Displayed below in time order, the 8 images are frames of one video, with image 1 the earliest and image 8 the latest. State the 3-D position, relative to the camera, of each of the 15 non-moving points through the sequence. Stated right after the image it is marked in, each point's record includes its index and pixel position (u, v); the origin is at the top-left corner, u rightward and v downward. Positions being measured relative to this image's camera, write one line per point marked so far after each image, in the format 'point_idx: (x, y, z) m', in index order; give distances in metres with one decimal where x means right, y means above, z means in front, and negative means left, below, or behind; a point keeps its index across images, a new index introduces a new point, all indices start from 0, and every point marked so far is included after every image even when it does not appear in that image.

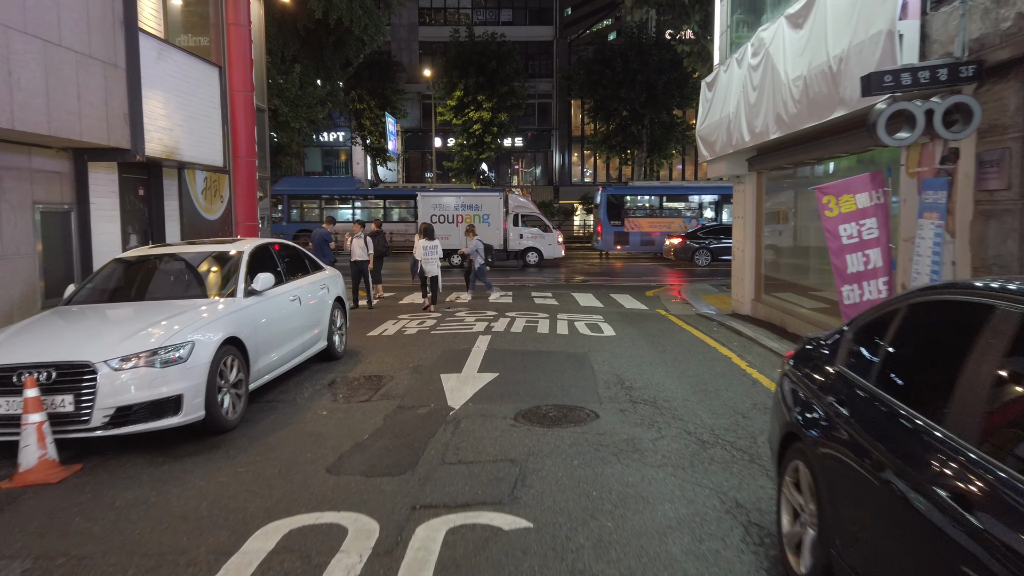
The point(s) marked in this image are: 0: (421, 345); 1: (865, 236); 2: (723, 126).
0: (-1.2, -0.7, +9.7) m
1: (+3.4, +0.5, +7.0) m
2: (+3.5, +2.7, +12.3) m
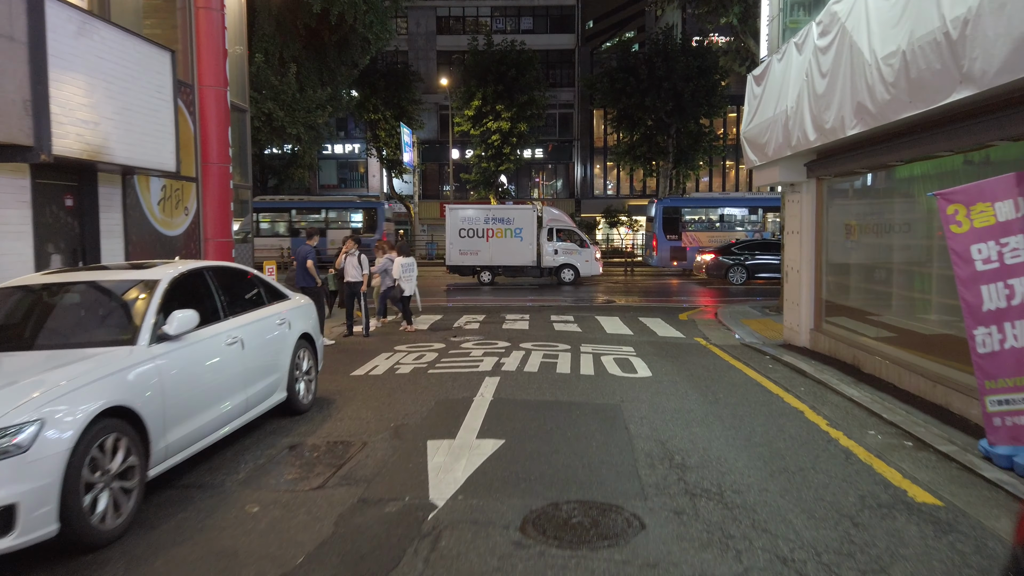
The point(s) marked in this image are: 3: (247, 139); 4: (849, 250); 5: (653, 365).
0: (-1.1, -1.1, +7.9) m
1: (+3.4, +0.2, +5.1) m
2: (+3.8, +2.3, +10.3) m
3: (-4.4, +2.5, +12.2) m
4: (+4.6, +0.5, +10.0) m
5: (+1.8, -1.0, +9.5) m
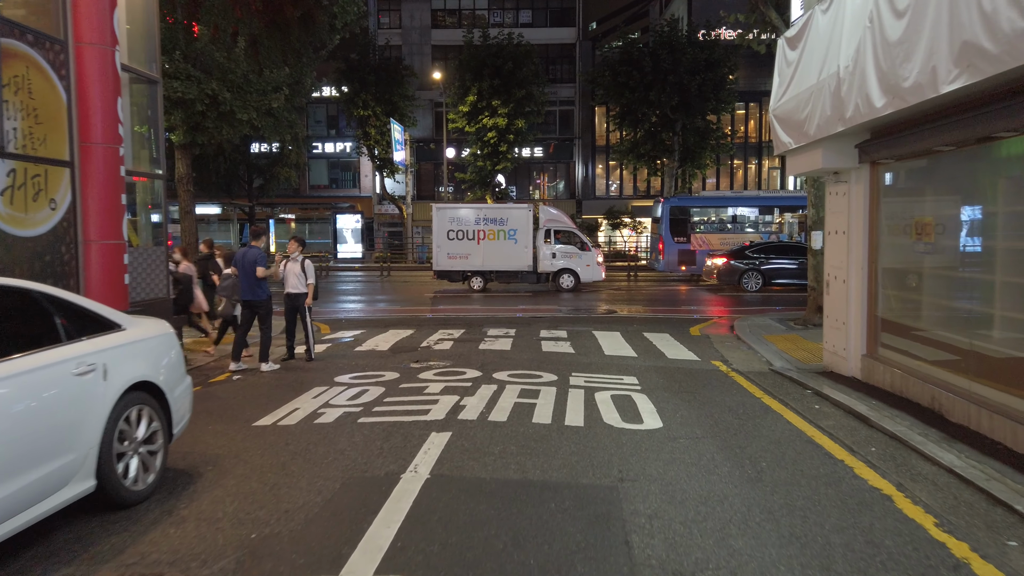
0: (-1.4, -1.2, +5.6) m
1: (+3.1, +0.1, +2.8) m
2: (+3.4, +2.1, +8.0) m
3: (-4.8, +2.3, +9.9) m
4: (+4.3, +0.3, +7.6) m
5: (+1.5, -1.2, +7.2) m
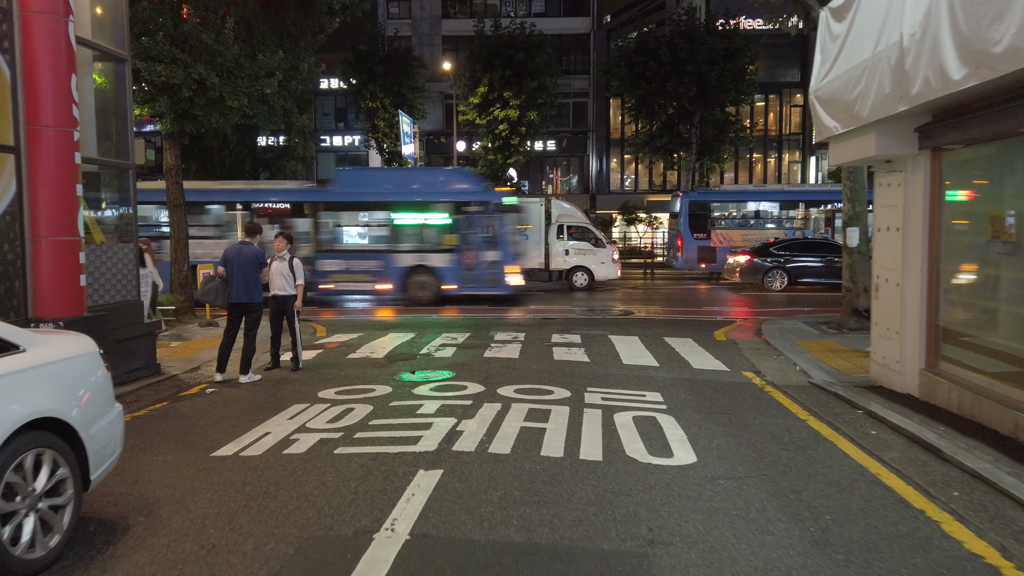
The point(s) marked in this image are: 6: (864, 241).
0: (-1.4, -1.3, +4.6) m
1: (+3.1, 0.0, +1.7) m
2: (+3.5, +2.1, +6.9) m
3: (-4.7, +2.3, +8.9) m
4: (+4.3, +0.3, +6.5) m
5: (+1.5, -1.2, +6.1) m
6: (+6.5, +0.9, +13.6) m
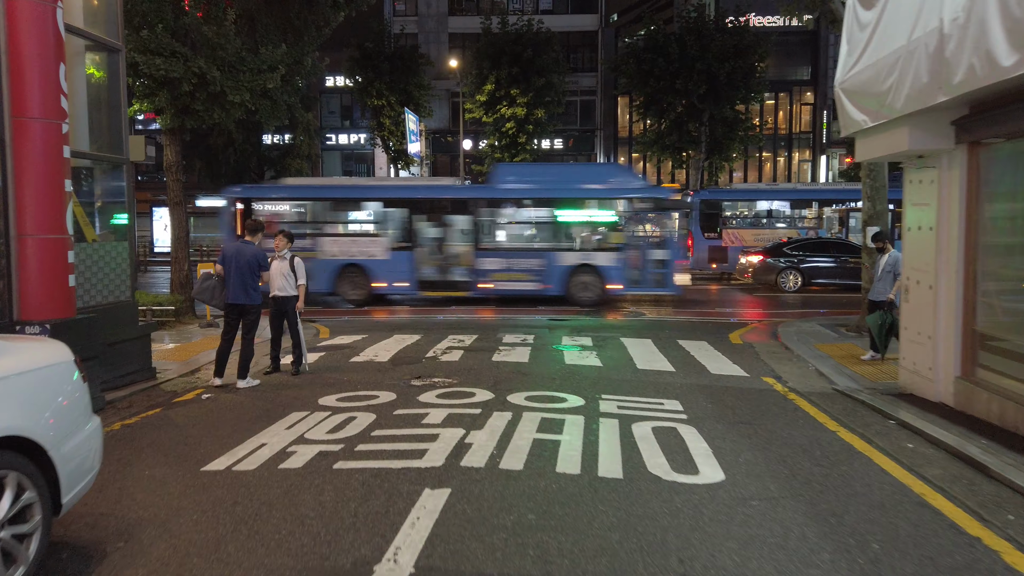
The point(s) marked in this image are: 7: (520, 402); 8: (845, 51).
0: (-1.3, -1.3, +4.2) m
1: (+3.1, -0.1, +1.3) m
2: (+3.6, +2.1, +6.5) m
3: (-4.5, +2.3, +8.6) m
4: (+4.4, +0.3, +6.1) m
5: (+1.6, -1.2, +5.7) m
6: (+6.7, +0.8, +13.1) m
7: (+0.1, -1.1, +7.1) m
8: (+3.8, +2.7, +8.5) m
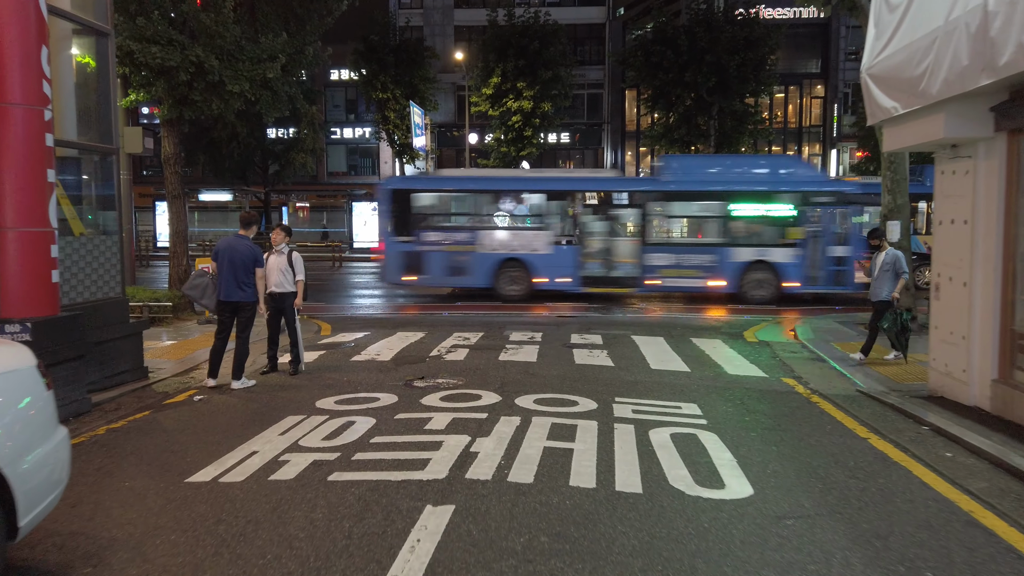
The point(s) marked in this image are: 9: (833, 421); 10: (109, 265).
0: (-1.3, -1.3, +3.8) m
1: (+3.1, -0.1, +0.9) m
2: (+3.7, +2.1, +6.1) m
3: (-4.5, +2.3, +8.2) m
4: (+4.5, +0.3, +5.7) m
5: (+1.7, -1.2, +5.3) m
6: (+6.8, +0.9, +12.7) m
7: (+0.2, -1.1, +6.7) m
8: (+3.9, +2.8, +8.0) m
9: (+2.9, -1.2, +6.6) m
10: (-4.3, +0.2, +7.9) m
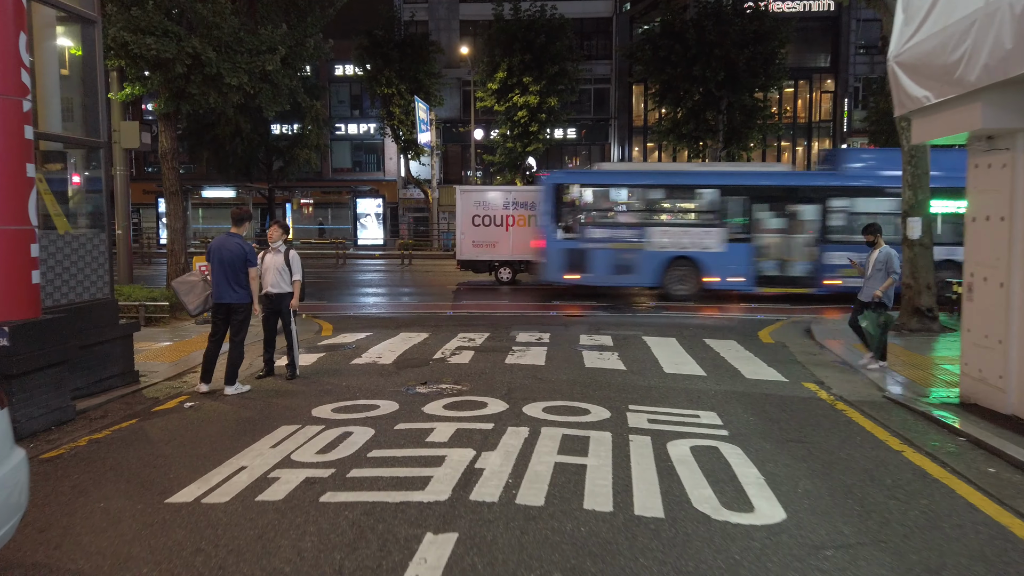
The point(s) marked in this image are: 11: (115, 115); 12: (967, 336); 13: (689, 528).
0: (-1.2, -1.3, +3.4) m
1: (+3.2, -0.1, +0.4) m
2: (+3.7, +2.1, +5.6) m
3: (-4.4, +2.3, +7.8) m
4: (+4.5, +0.3, +5.2) m
5: (+1.7, -1.2, +4.9) m
6: (+6.9, +0.9, +12.2) m
7: (+0.2, -1.1, +6.3) m
8: (+4.0, +2.8, +7.6) m
9: (+2.9, -1.2, +6.2) m
10: (-4.3, +0.2, +7.5) m
11: (-7.8, +3.4, +14.4) m
12: (+4.5, -0.5, +7.2) m
13: (+0.9, -1.3, +3.9) m
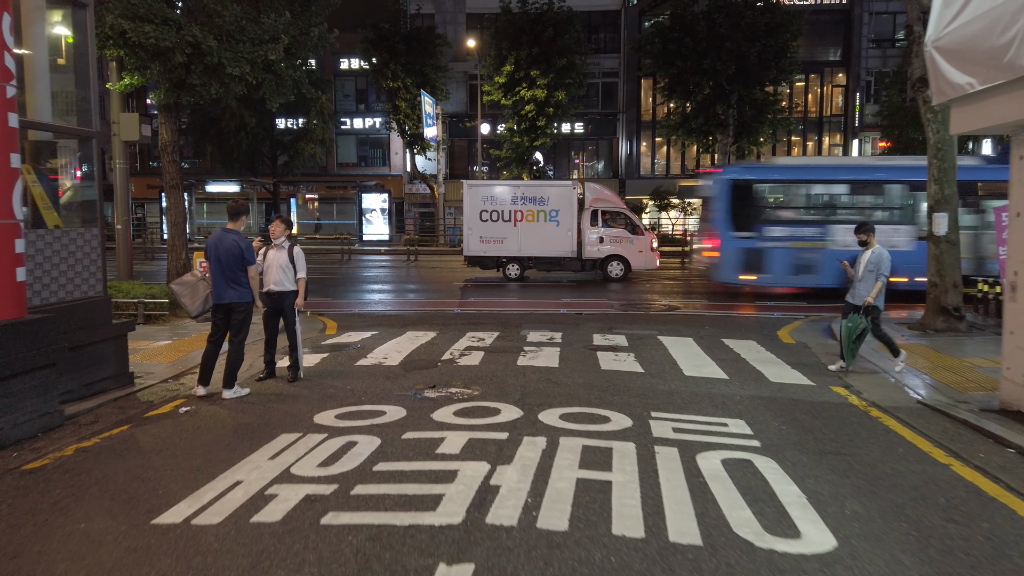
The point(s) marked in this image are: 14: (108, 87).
0: (-1.1, -1.3, +3.0) m
1: (+3.3, -0.1, 0.0) m
2: (+3.9, +2.1, +5.2) m
3: (-4.2, +2.3, +7.4) m
4: (+4.7, +0.3, +4.8) m
5: (+1.9, -1.2, +4.5) m
6: (+7.1, +1.0, +11.7) m
7: (+0.3, -1.1, +5.9) m
8: (+4.1, +2.8, +7.1) m
9: (+3.1, -1.2, +5.8) m
10: (-4.1, +0.3, +7.1) m
11: (-7.6, +3.5, +14.0) m
12: (+4.6, -0.5, +6.8) m
13: (+1.0, -1.3, +3.5) m
14: (-7.2, +3.6, +13.1) m
